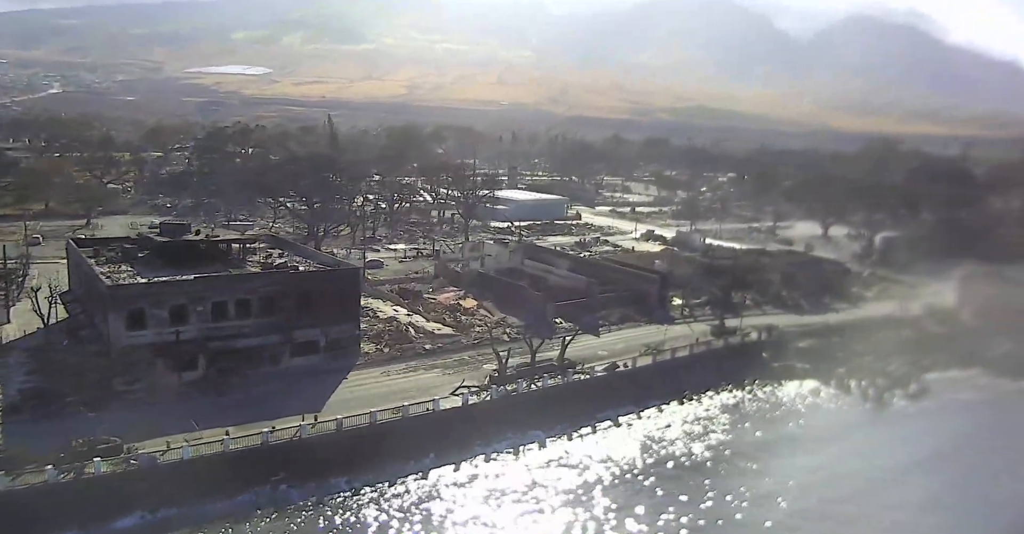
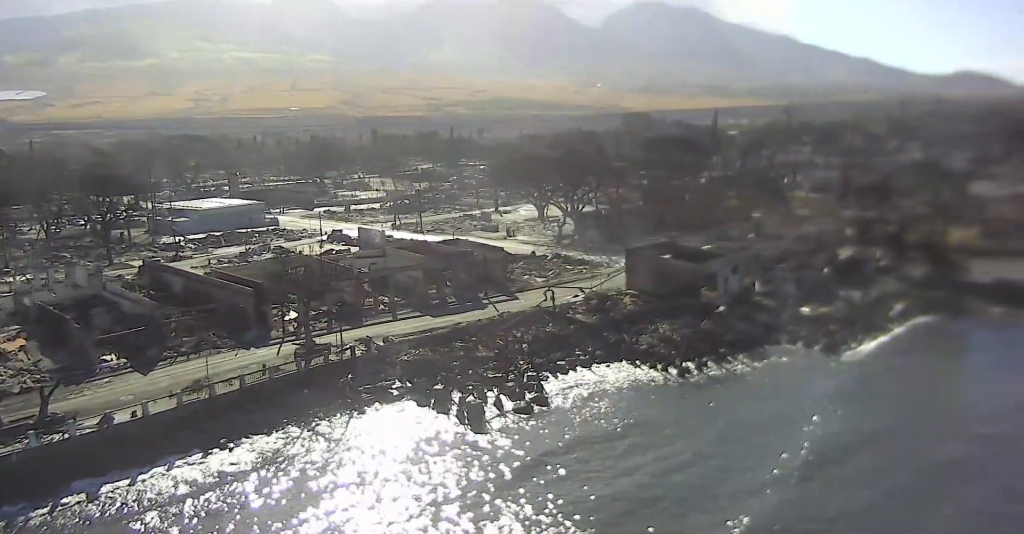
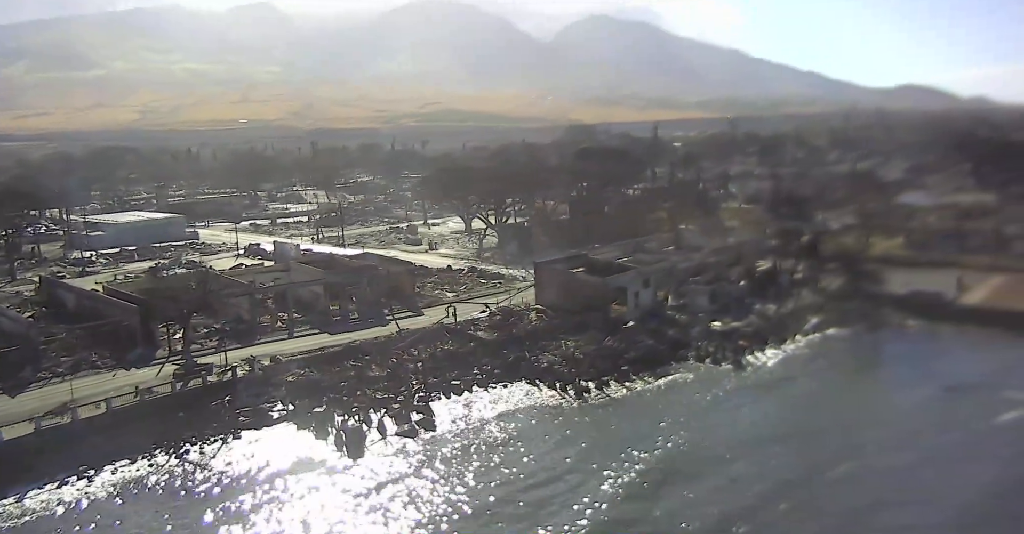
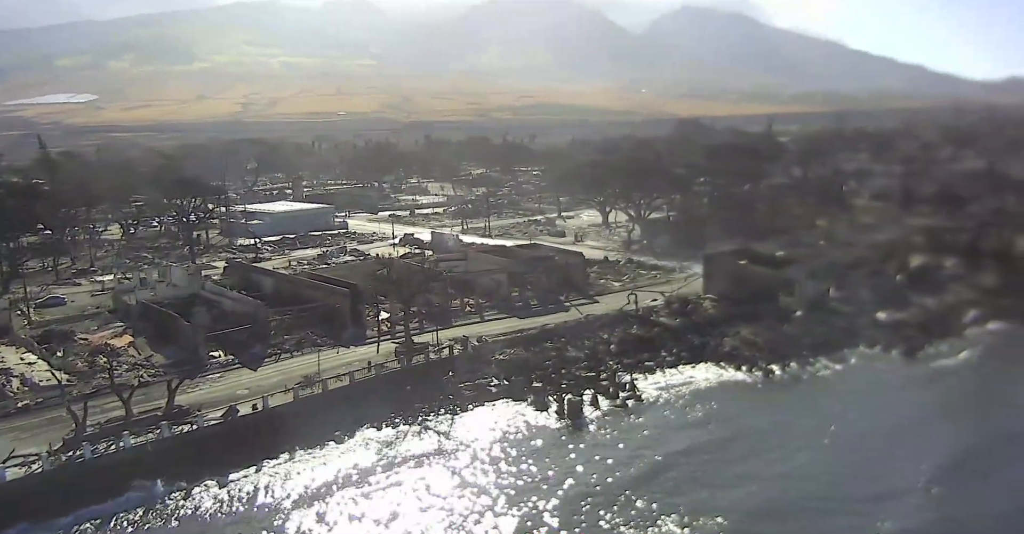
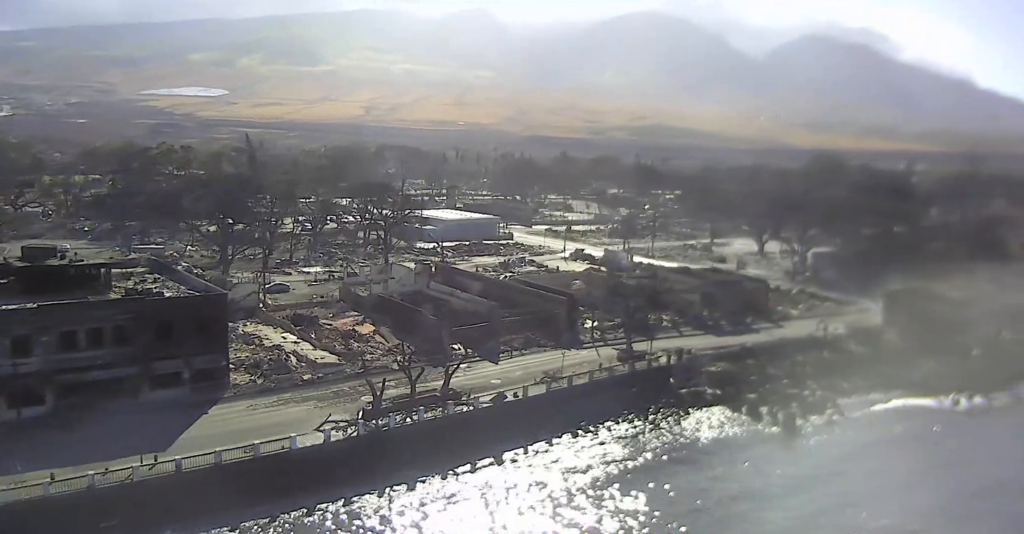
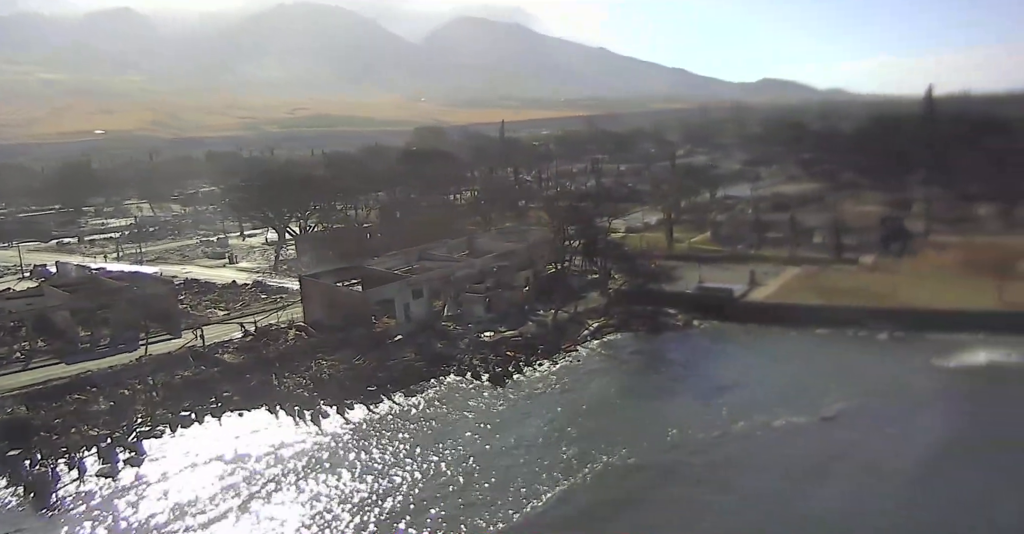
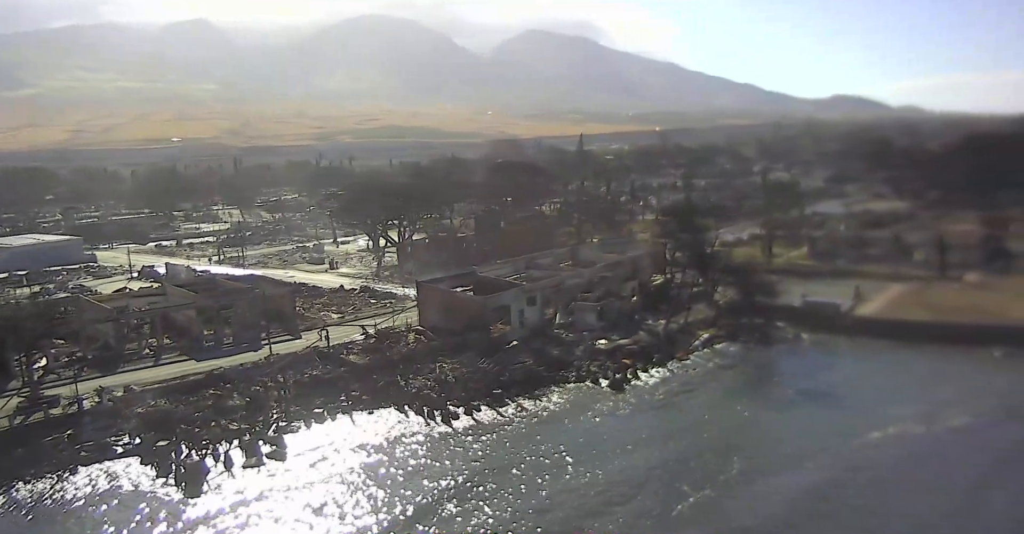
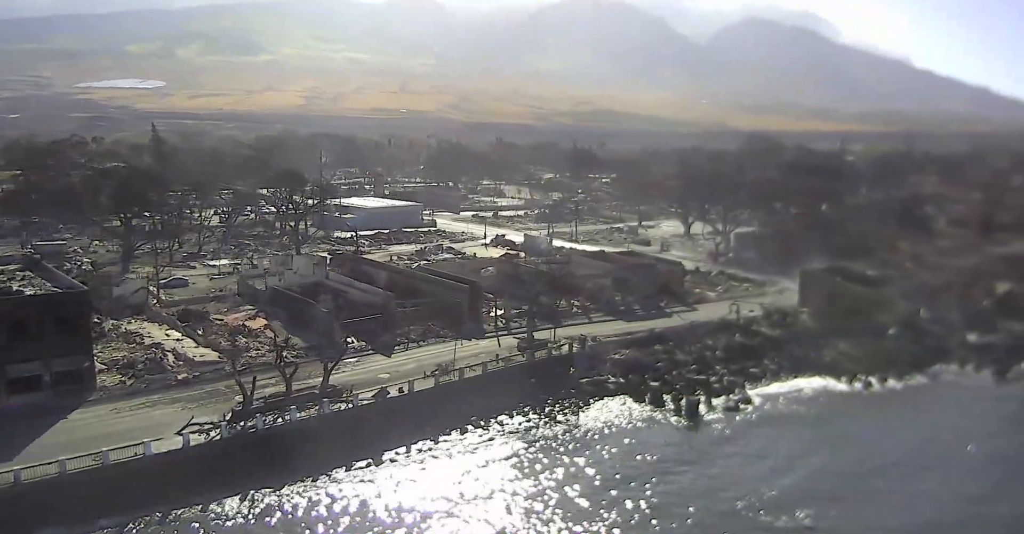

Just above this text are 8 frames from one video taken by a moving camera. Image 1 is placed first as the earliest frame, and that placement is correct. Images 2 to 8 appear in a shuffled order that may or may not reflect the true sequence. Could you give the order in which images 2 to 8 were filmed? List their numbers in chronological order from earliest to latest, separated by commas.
5, 8, 4, 2, 3, 7, 6
